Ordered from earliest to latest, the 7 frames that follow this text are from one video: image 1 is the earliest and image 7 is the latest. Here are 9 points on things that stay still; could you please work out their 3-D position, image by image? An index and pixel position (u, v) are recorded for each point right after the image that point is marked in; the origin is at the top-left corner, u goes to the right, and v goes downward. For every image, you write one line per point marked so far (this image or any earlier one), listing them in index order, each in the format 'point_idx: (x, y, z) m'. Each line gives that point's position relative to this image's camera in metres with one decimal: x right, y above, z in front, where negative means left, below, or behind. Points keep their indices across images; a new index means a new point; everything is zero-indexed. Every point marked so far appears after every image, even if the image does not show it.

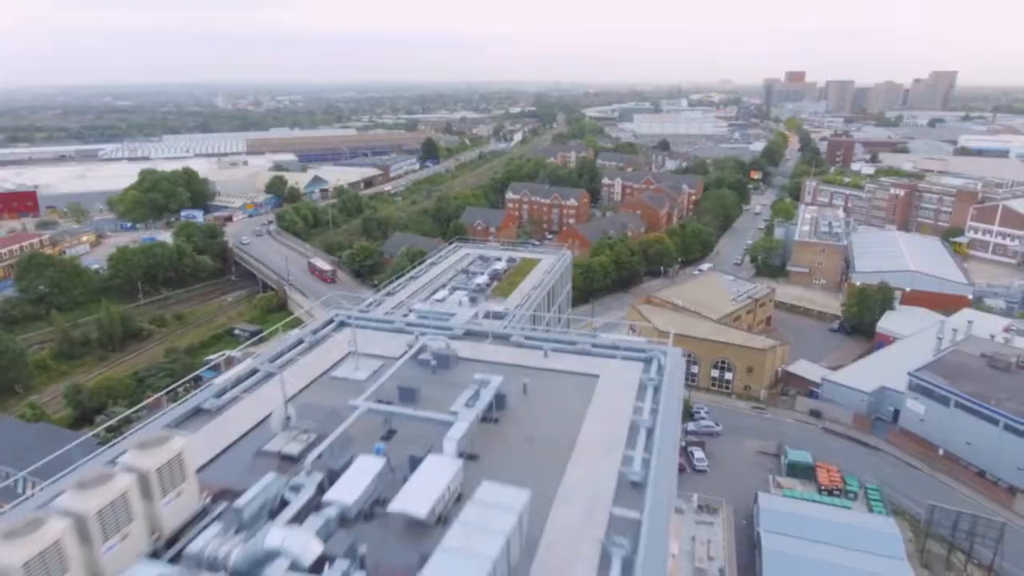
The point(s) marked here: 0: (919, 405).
0: (+13.1, -3.8, +19.4) m
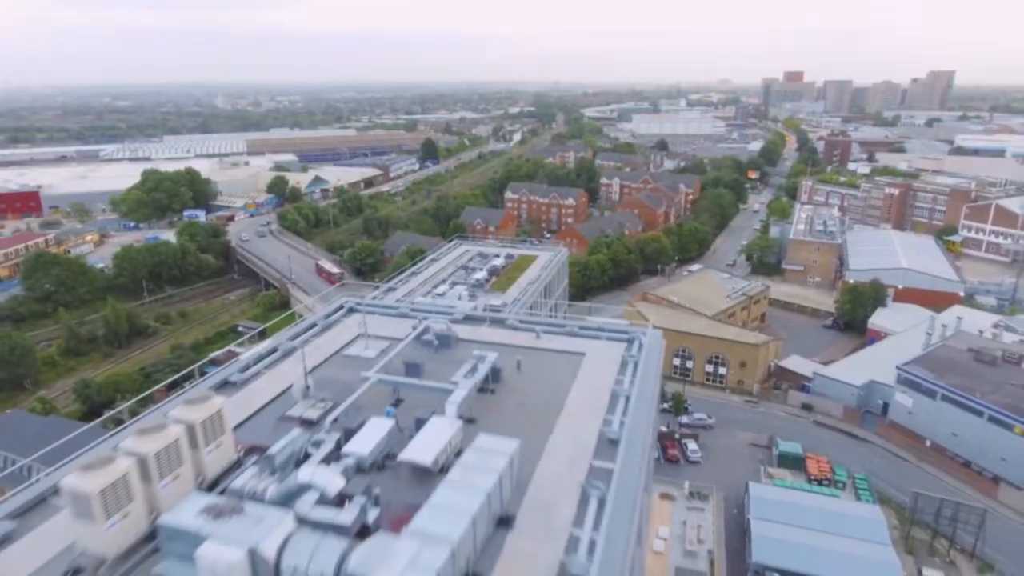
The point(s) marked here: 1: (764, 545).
0: (+13.1, -3.6, +19.9) m
1: (+6.1, -6.2, +14.6) m
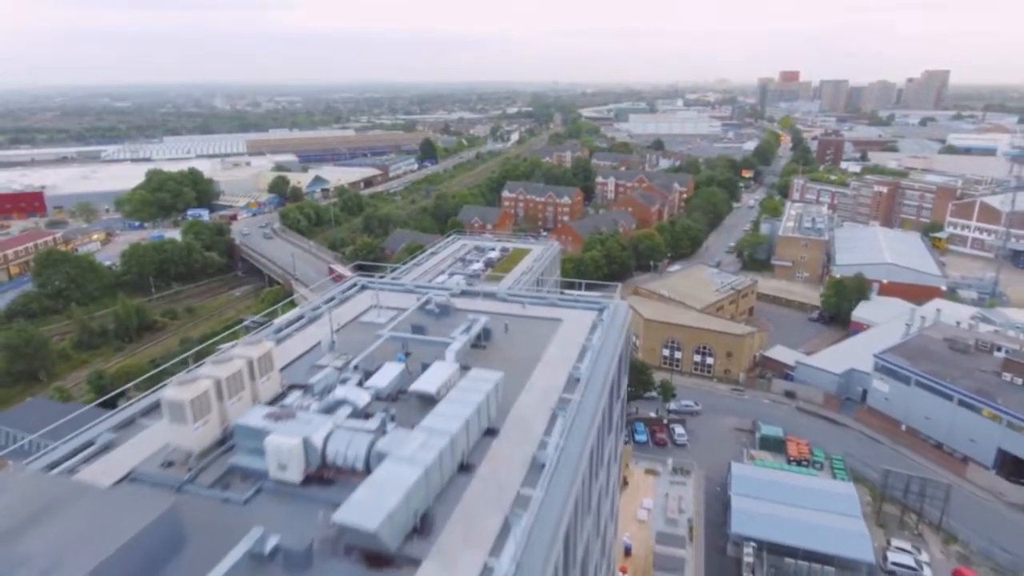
0: (+12.9, -3.3, +20.9) m
1: (+6.0, -5.9, +15.6) m
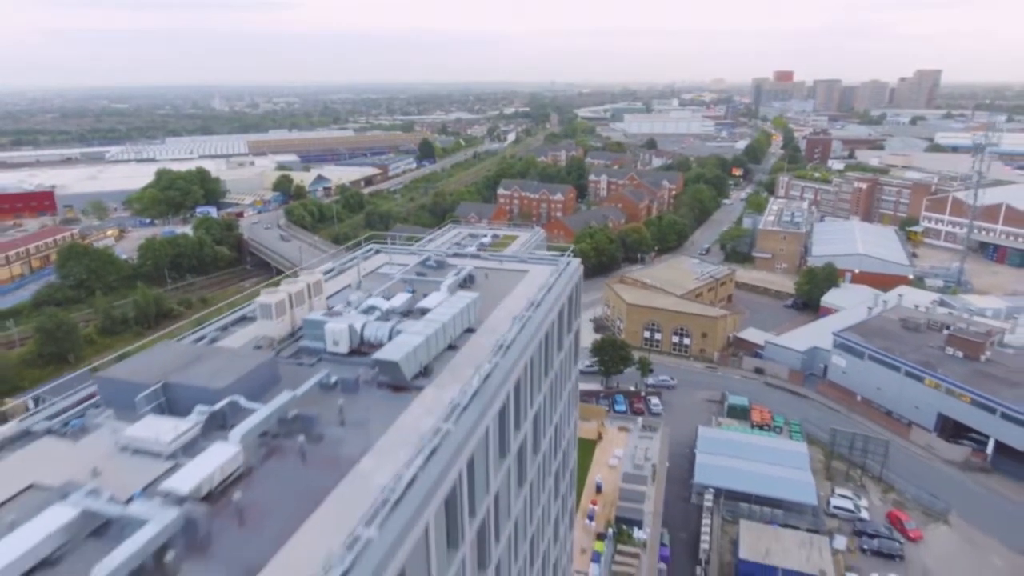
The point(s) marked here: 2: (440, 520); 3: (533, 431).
0: (+12.6, -2.7, +23.0) m
1: (+5.7, -5.3, +17.7) m
2: (-0.5, -1.6, +4.2) m
3: (+0.2, -1.6, +6.7) m
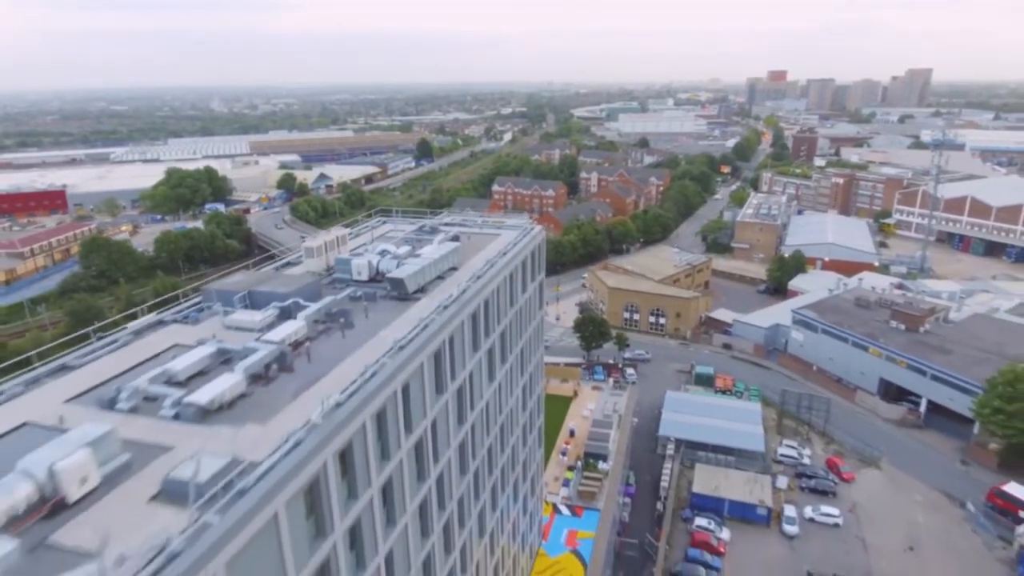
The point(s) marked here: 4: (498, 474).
0: (+12.2, -1.9, +25.5) m
1: (+5.3, -4.6, +20.2) m
2: (-0.9, -0.9, +6.7) m
3: (-0.2, -0.9, +9.2) m
4: (-0.2, -3.0, +9.6) m
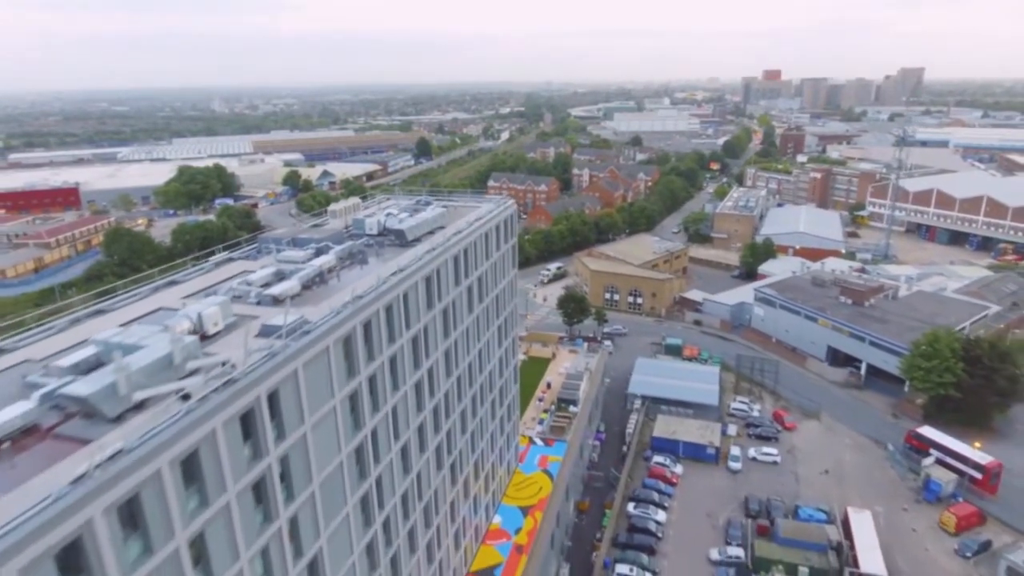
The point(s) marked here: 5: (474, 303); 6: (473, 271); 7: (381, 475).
0: (+11.7, -1.0, +28.3) m
1: (+4.8, -3.6, +23.0) m
2: (-1.4, 0.0, +9.5) m
3: (-0.7, 0.0, +12.0) m
4: (-0.7, -2.1, +12.4) m
5: (-0.7, -0.3, +11.8) m
6: (-0.8, +0.3, +11.6) m
7: (-1.9, -2.6, +8.5) m
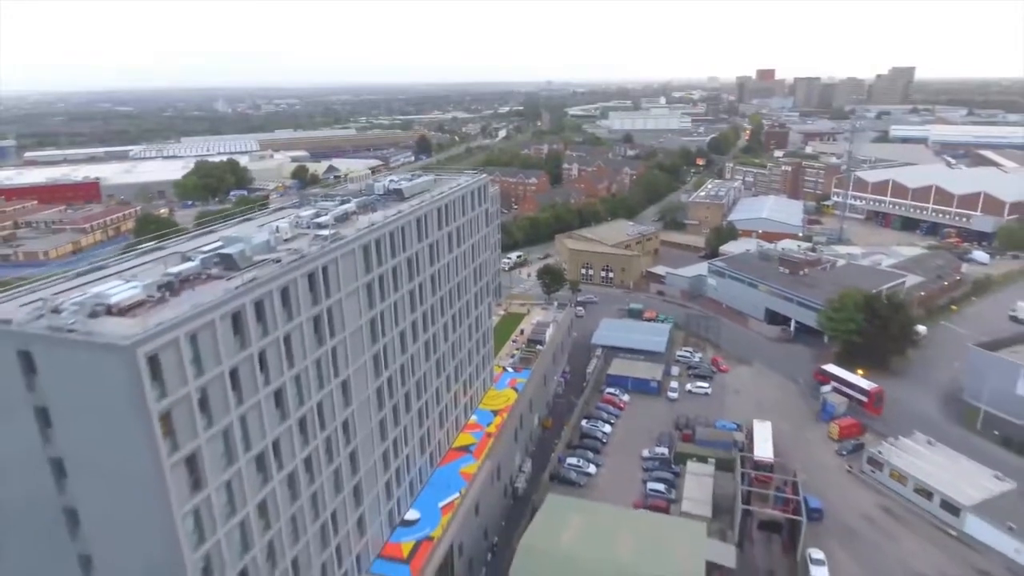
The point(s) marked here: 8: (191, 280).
0: (+10.9, +0.4, +32.7) m
1: (+4.0, -2.2, +27.3) m
2: (-2.2, +1.4, +13.8) m
3: (-1.5, +1.5, +16.3) m
4: (-1.6, -0.6, +16.8) m
5: (-1.6, +1.1, +16.2) m
6: (-1.6, +1.7, +16.0) m
7: (-2.7, -1.2, +12.9) m
8: (-5.0, +0.1, +9.3) m
